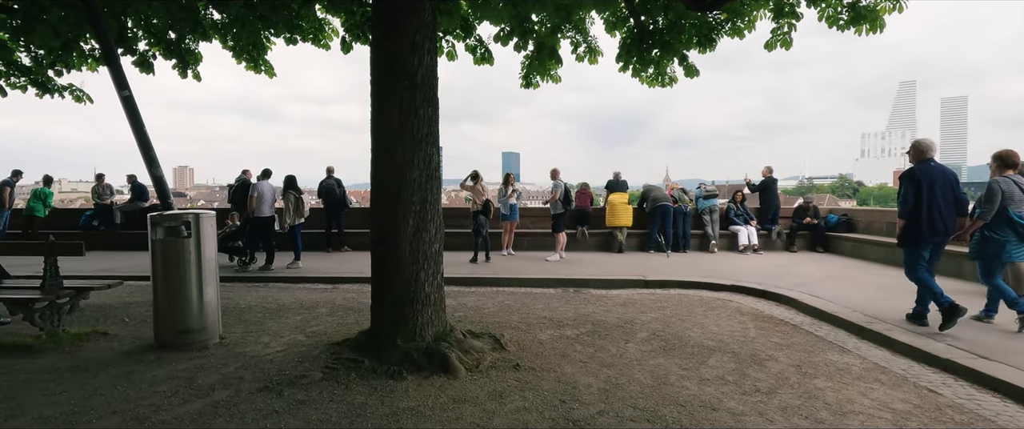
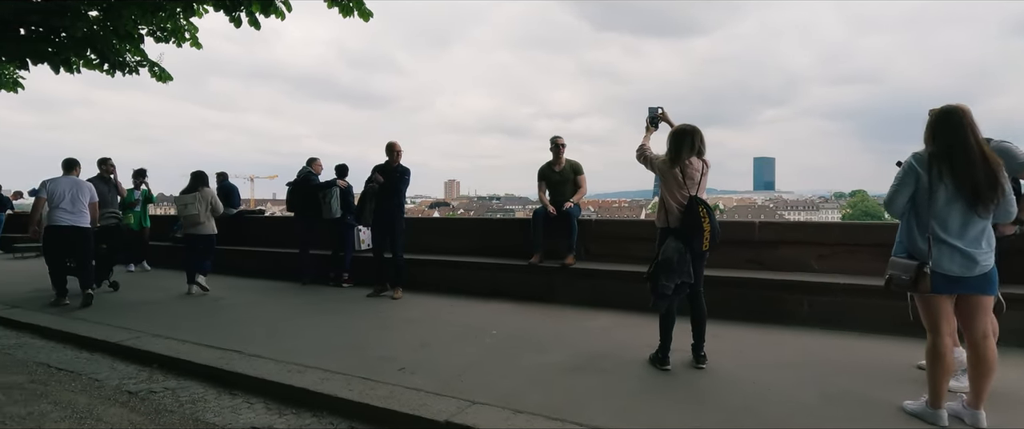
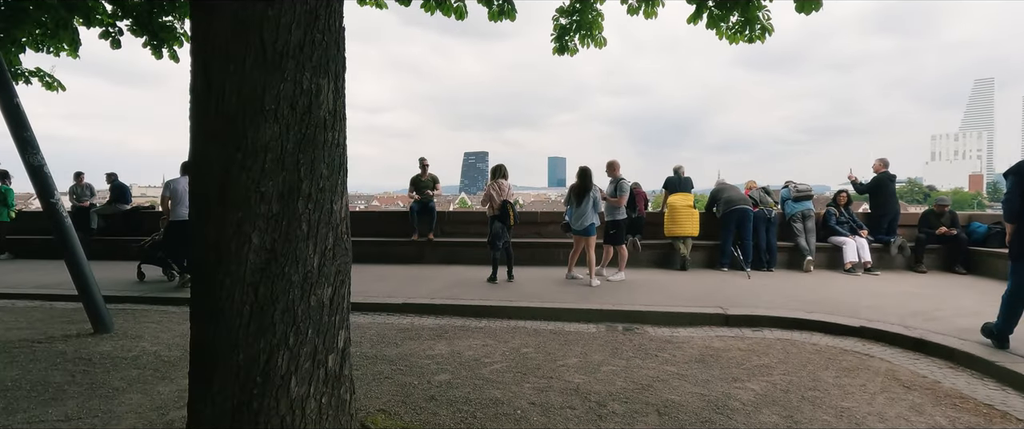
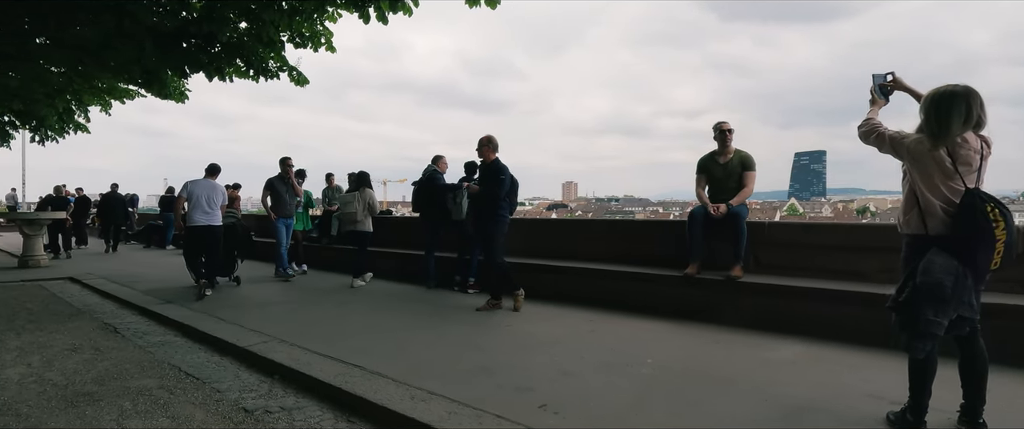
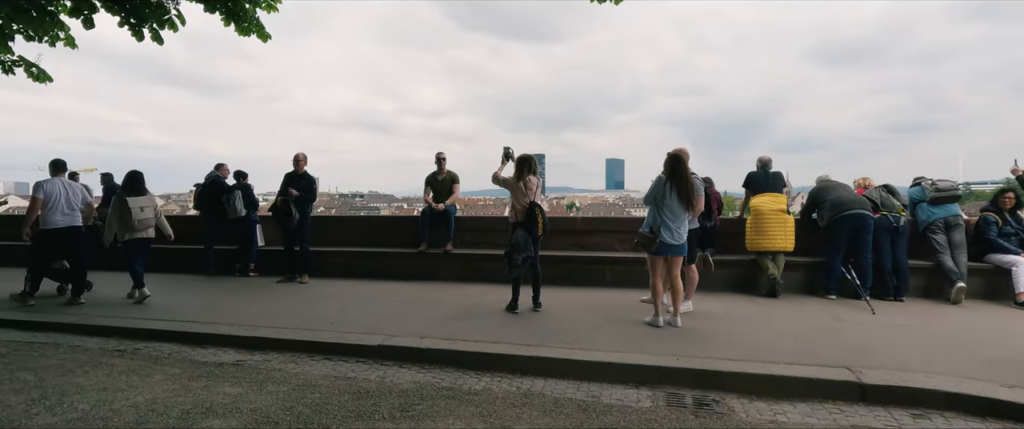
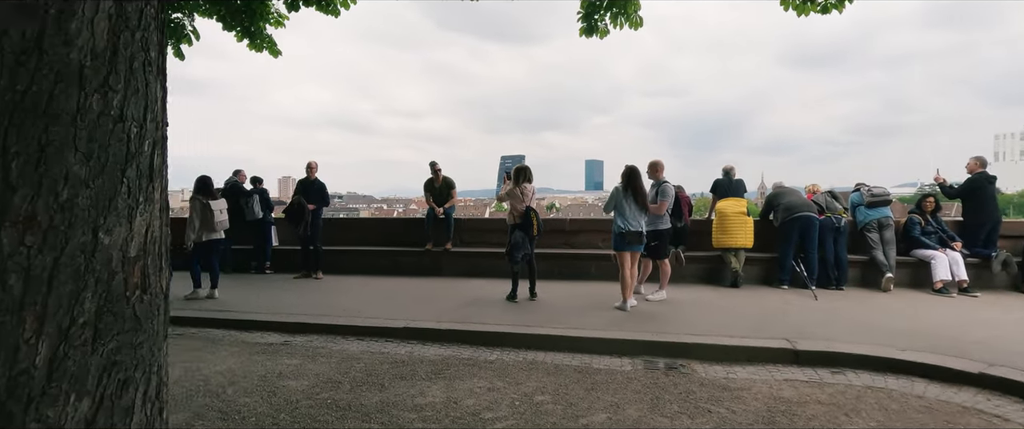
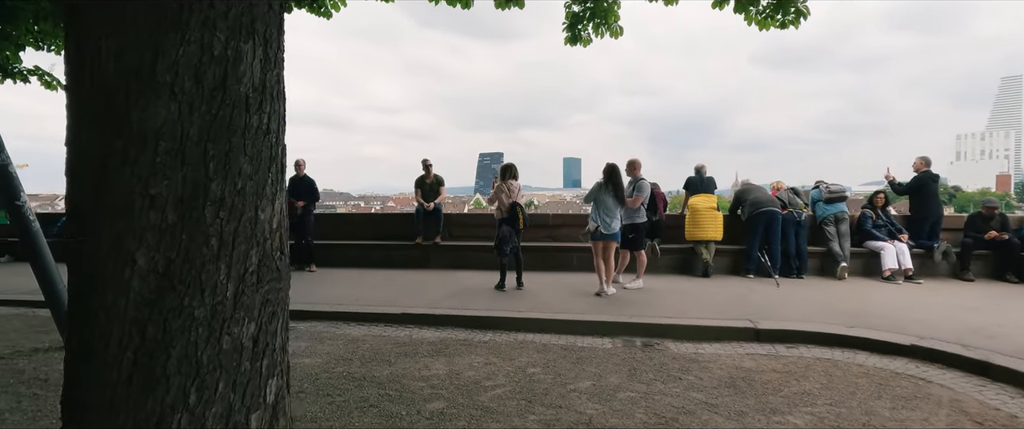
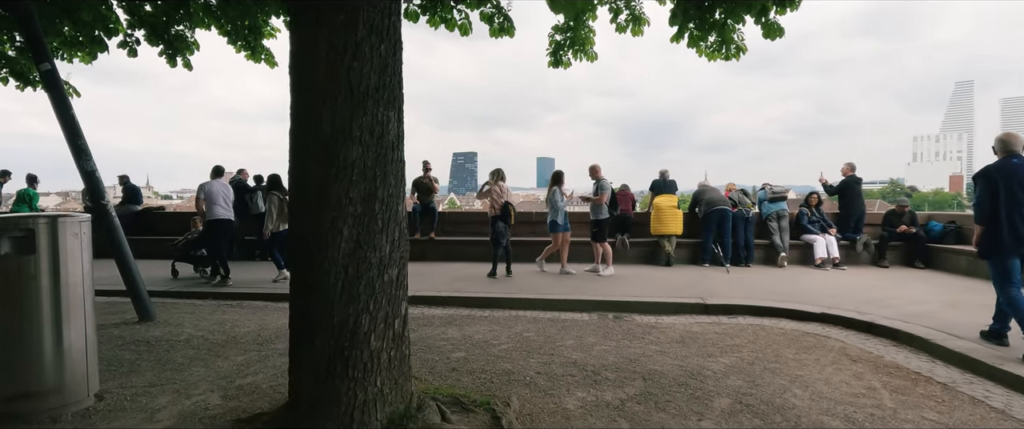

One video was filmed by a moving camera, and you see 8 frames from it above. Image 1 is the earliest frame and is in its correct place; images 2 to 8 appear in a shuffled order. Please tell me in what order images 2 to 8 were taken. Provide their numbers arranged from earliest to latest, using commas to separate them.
8, 3, 7, 6, 5, 2, 4
